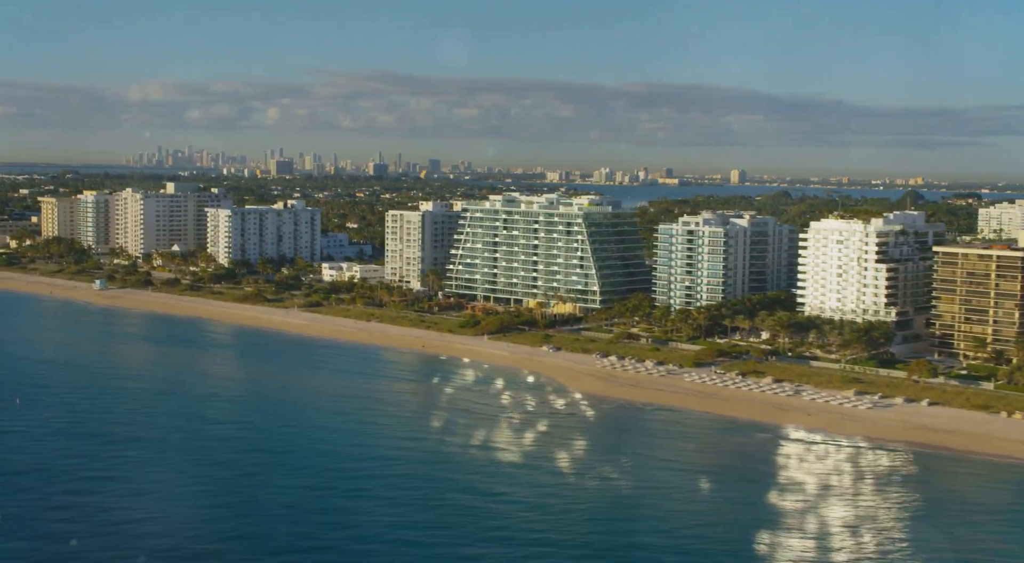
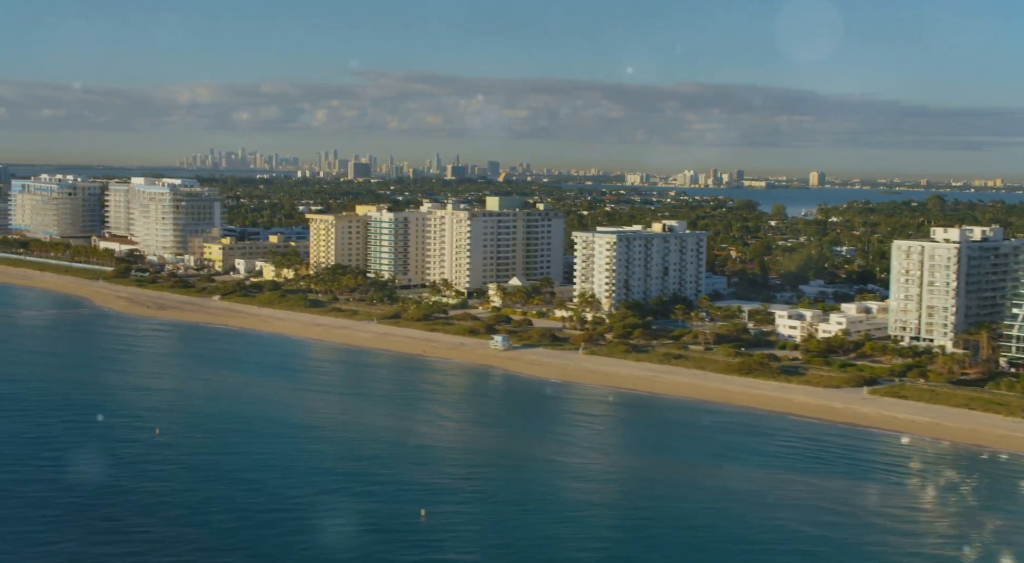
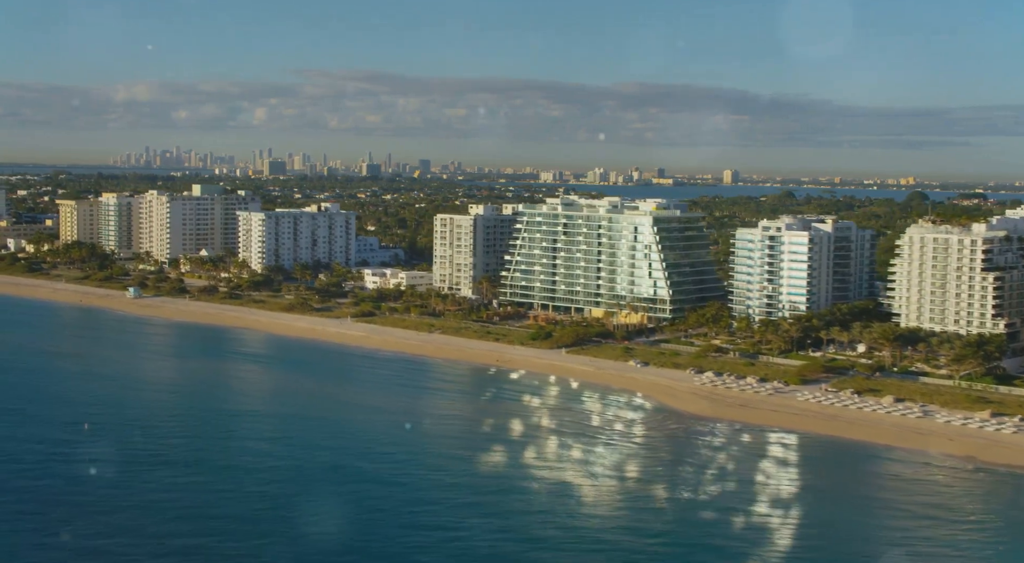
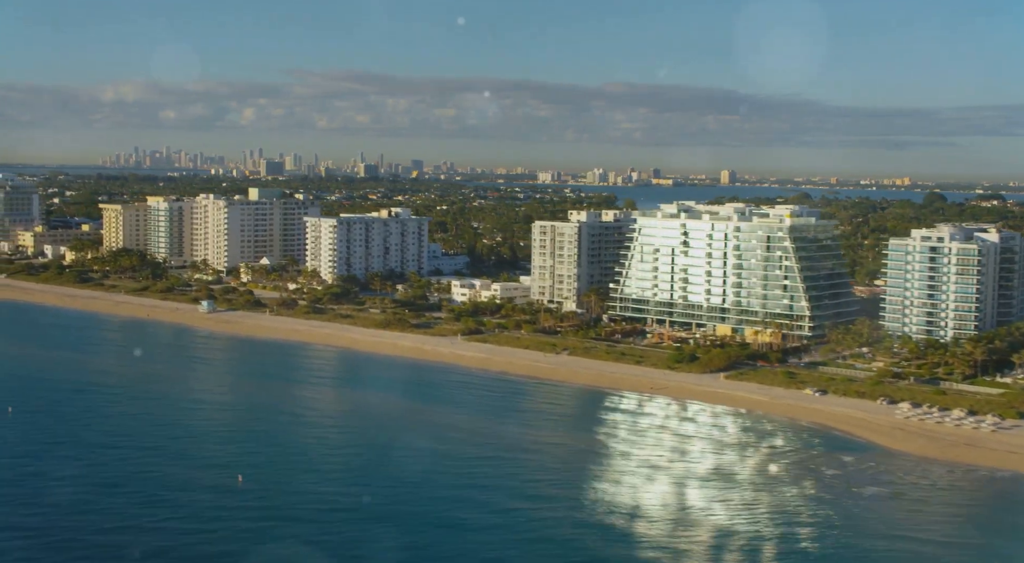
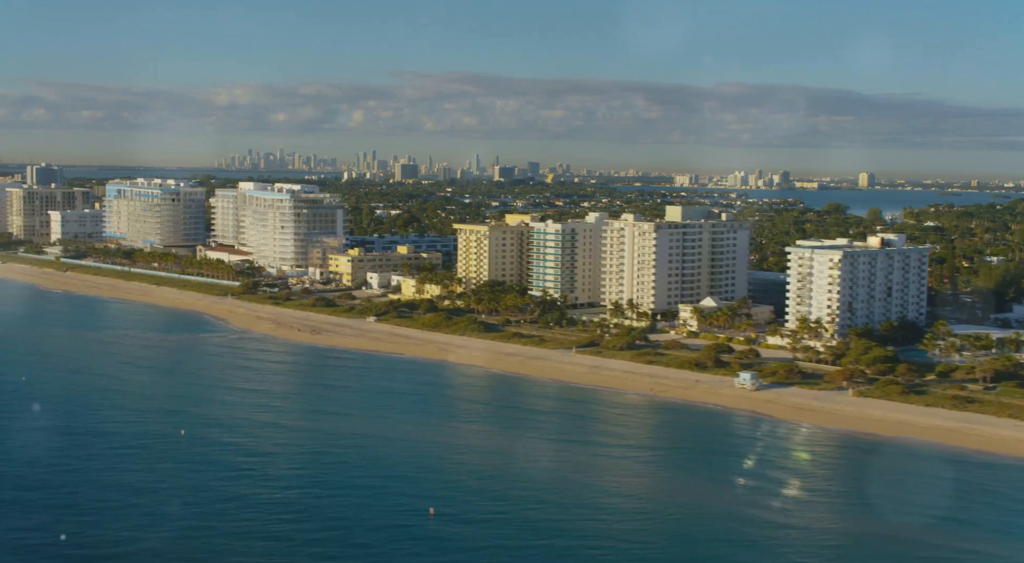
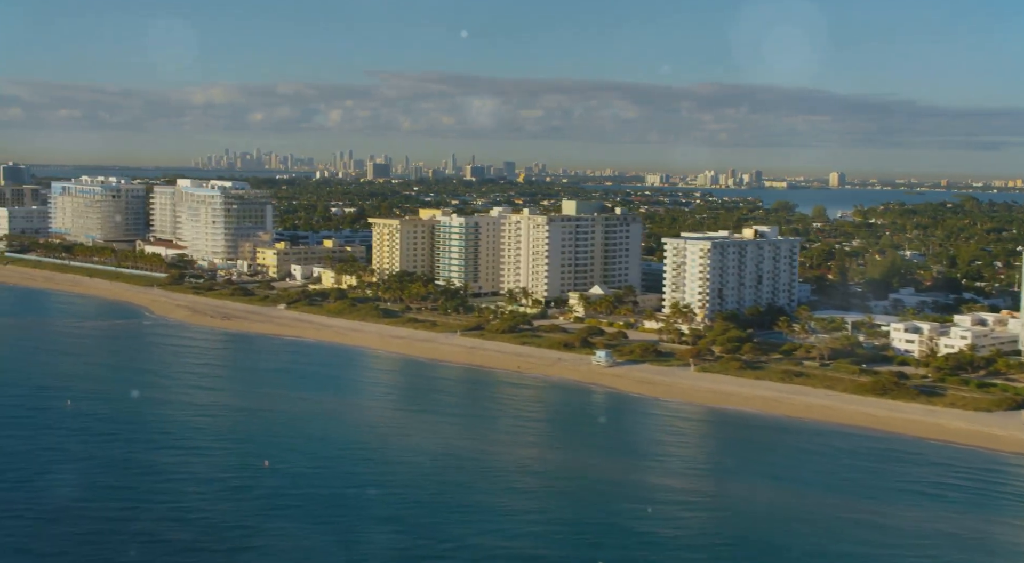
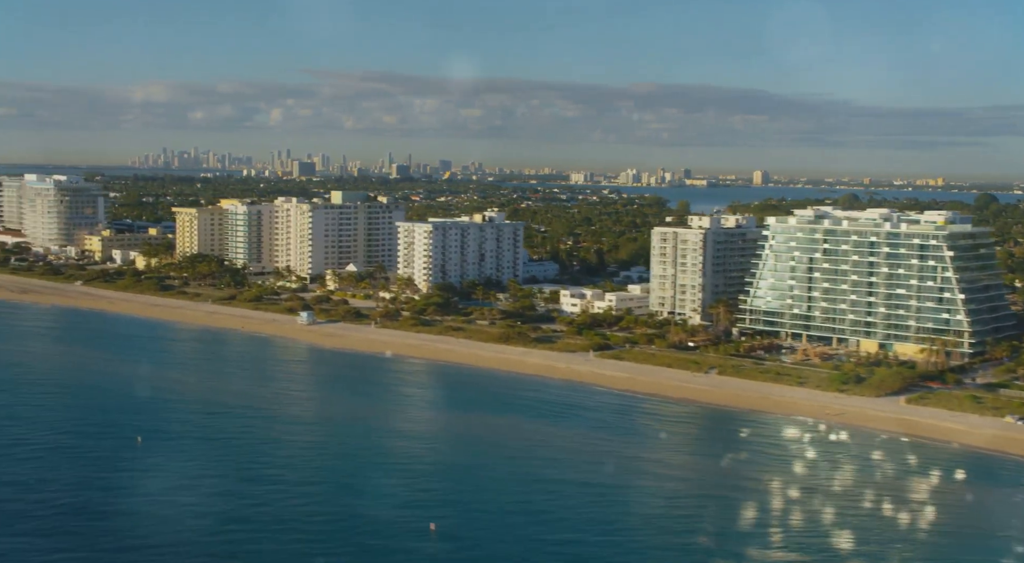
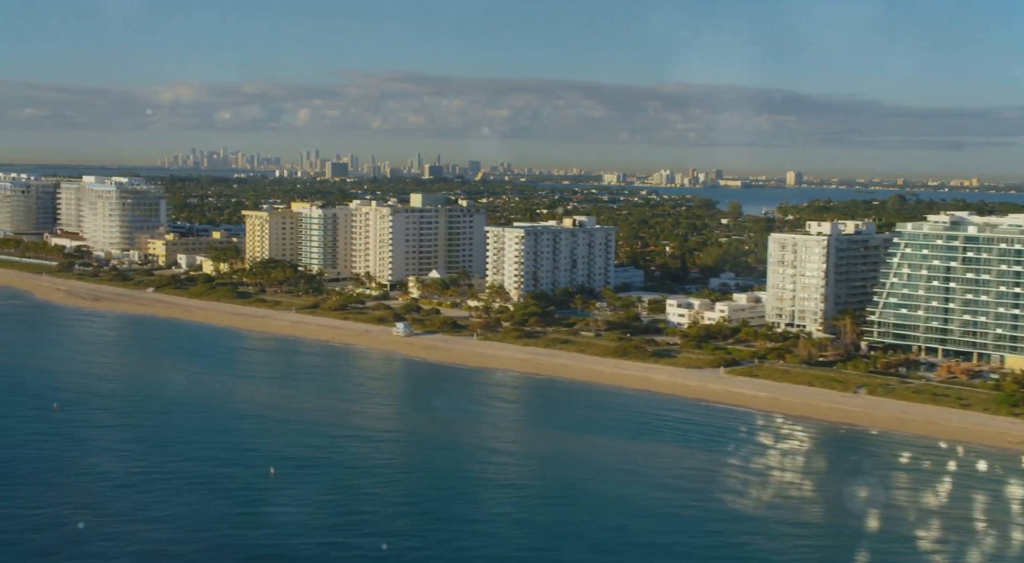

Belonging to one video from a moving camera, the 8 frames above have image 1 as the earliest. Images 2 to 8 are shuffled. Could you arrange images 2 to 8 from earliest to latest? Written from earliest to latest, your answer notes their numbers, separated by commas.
3, 4, 7, 8, 2, 6, 5
